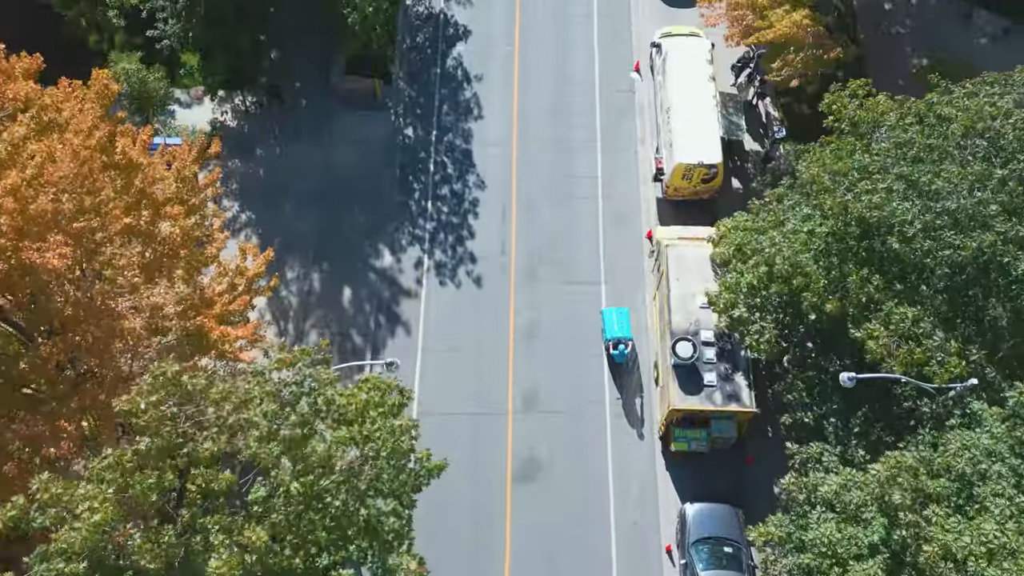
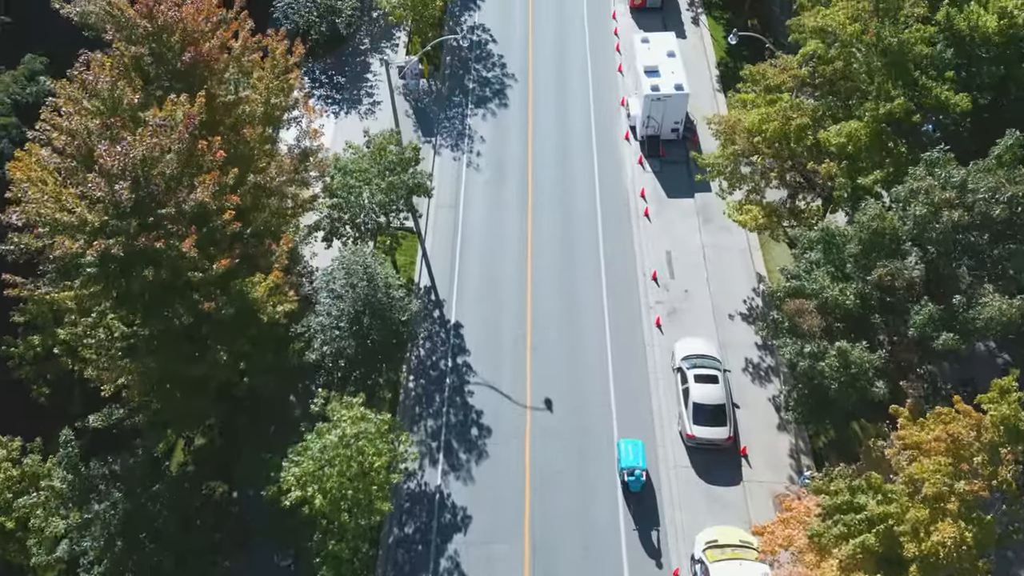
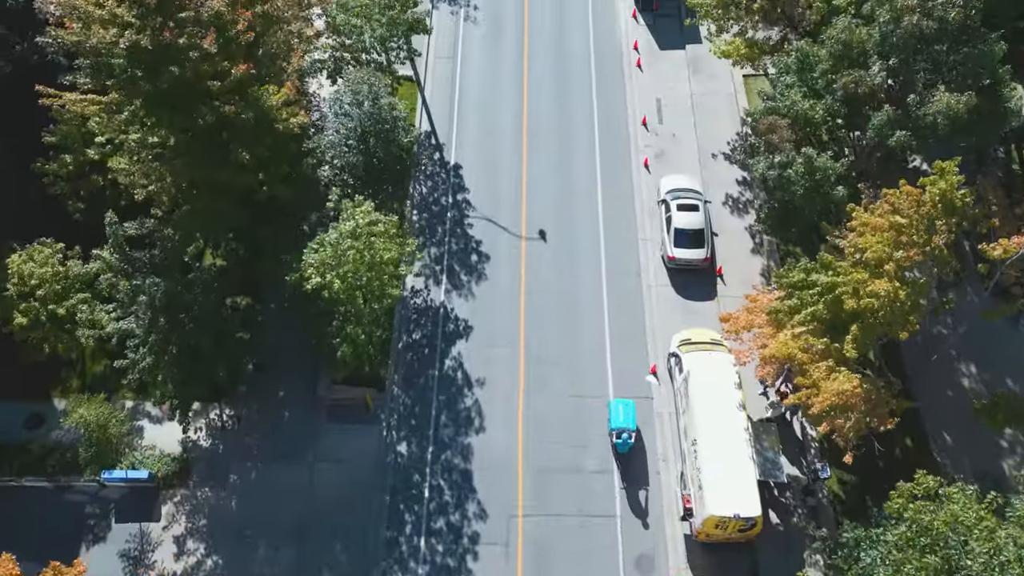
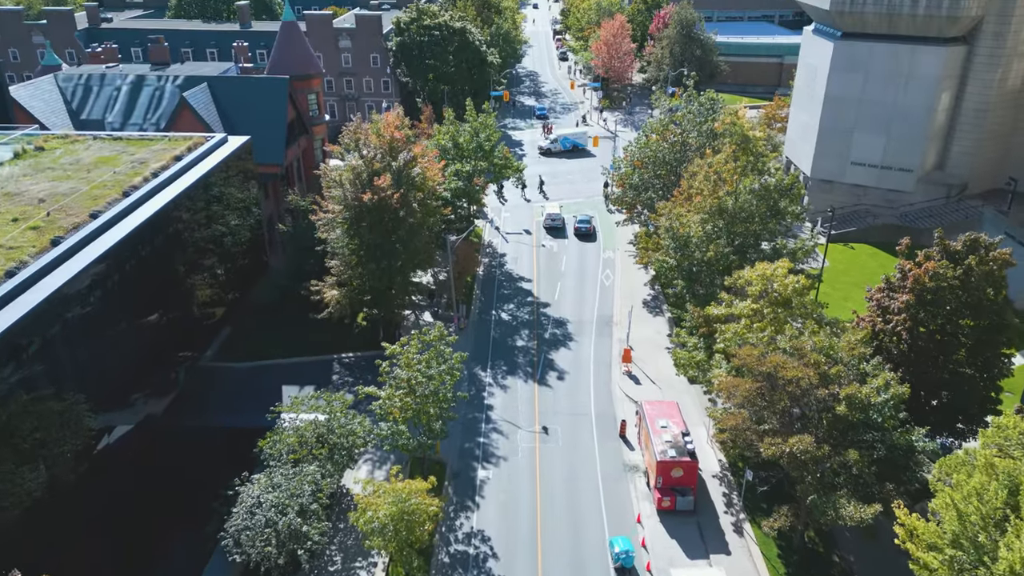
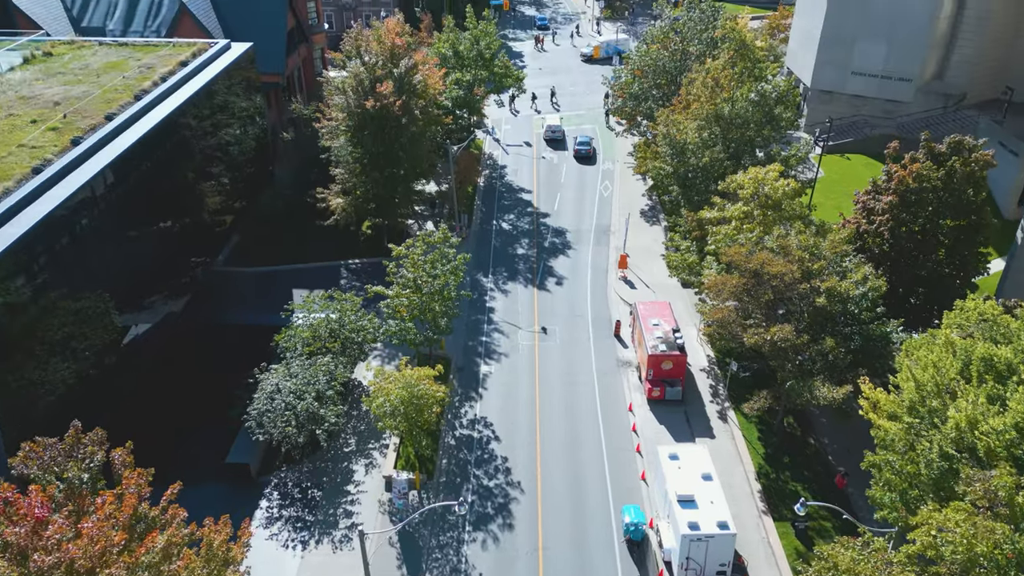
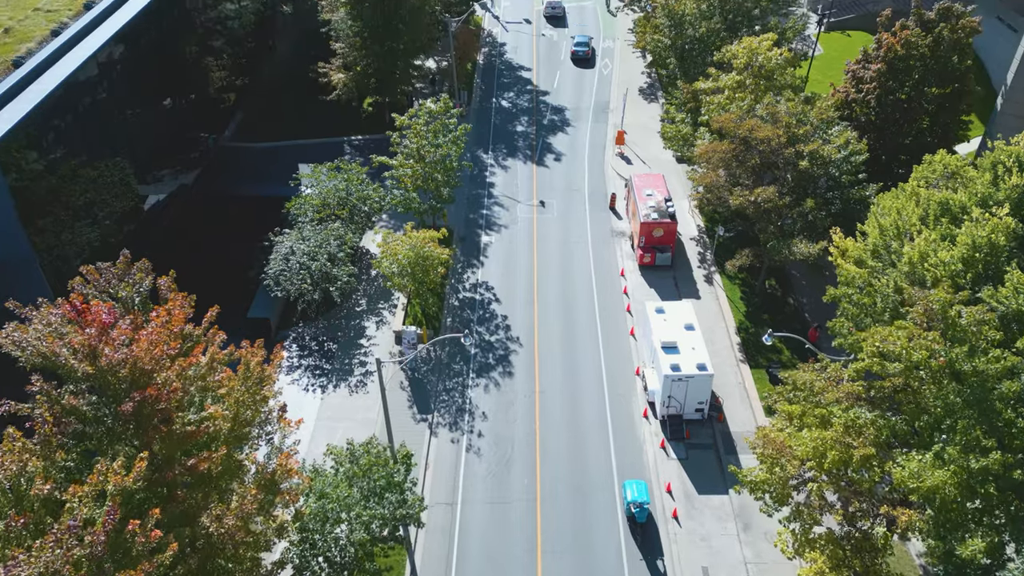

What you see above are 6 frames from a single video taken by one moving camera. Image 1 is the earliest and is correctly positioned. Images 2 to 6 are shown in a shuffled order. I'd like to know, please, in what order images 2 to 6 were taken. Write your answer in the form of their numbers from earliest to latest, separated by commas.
3, 2, 6, 5, 4
